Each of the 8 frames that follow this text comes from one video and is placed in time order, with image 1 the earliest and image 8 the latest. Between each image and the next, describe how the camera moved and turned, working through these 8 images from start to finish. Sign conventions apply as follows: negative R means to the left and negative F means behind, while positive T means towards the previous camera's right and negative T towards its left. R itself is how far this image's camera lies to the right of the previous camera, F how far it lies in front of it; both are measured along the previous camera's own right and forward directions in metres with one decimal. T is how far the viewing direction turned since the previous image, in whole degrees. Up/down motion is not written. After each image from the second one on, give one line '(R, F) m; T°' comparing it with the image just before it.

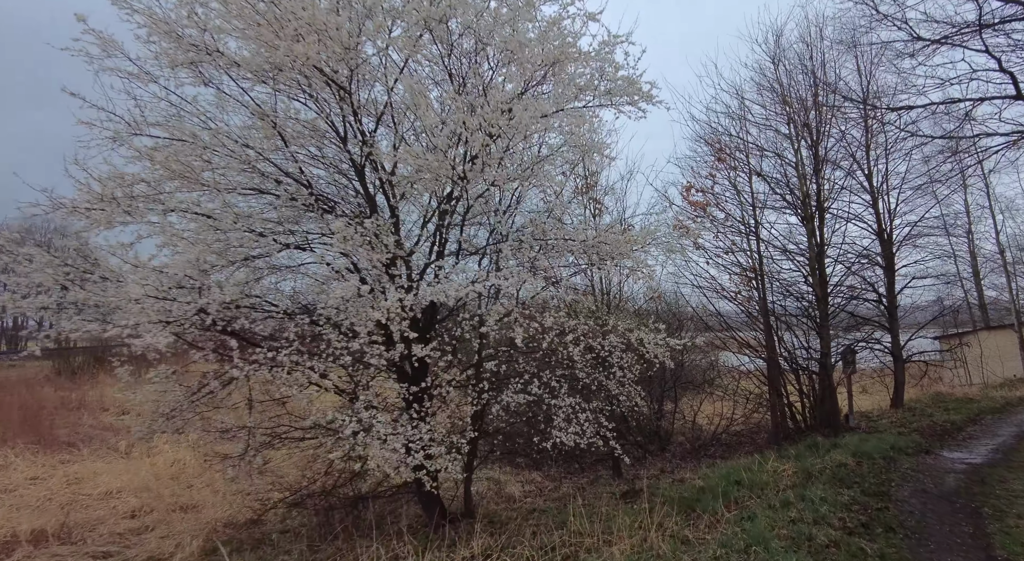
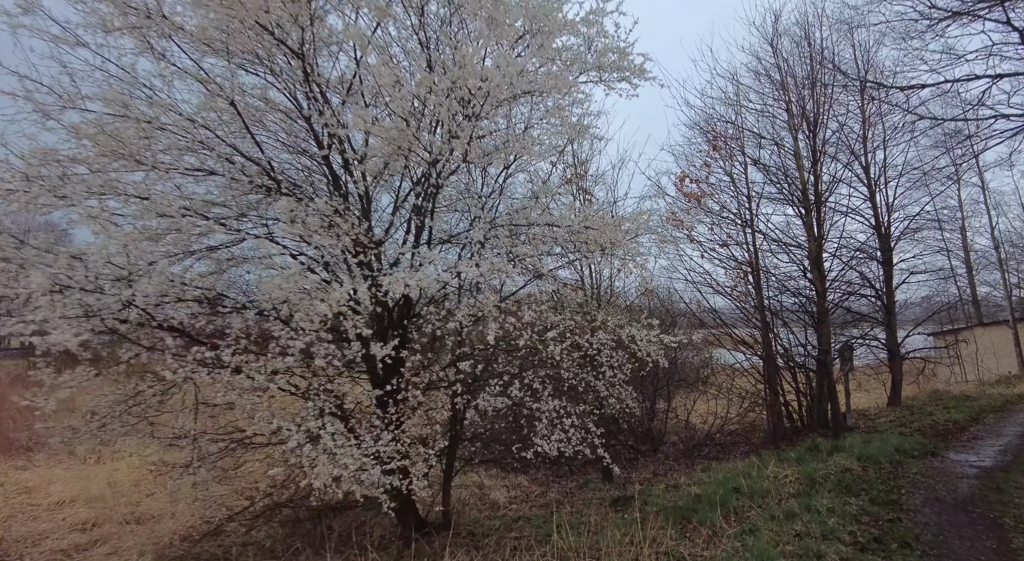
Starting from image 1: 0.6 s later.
(+0.1, +0.6) m; +1°
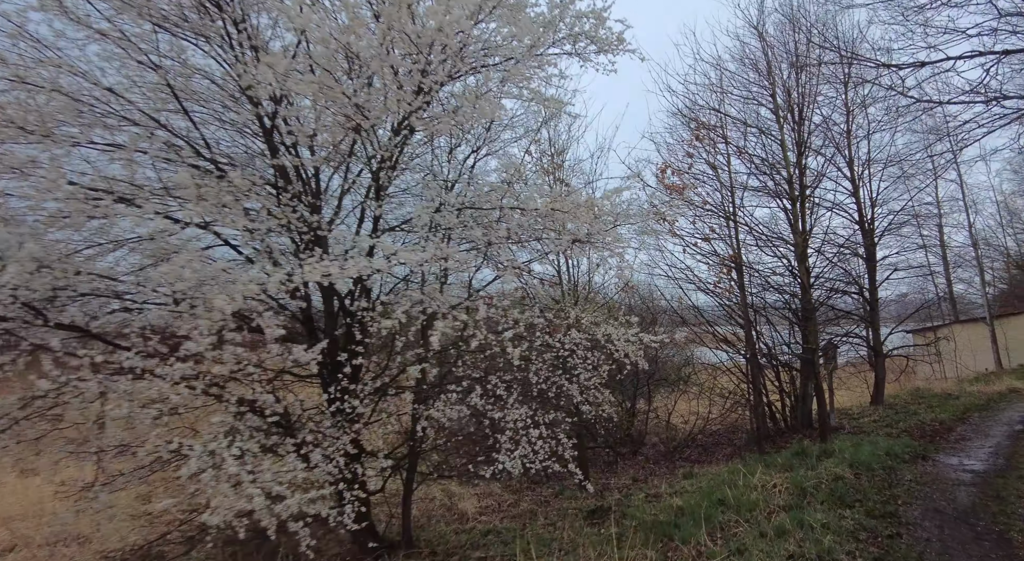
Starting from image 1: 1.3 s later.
(+0.2, +0.6) m; +2°
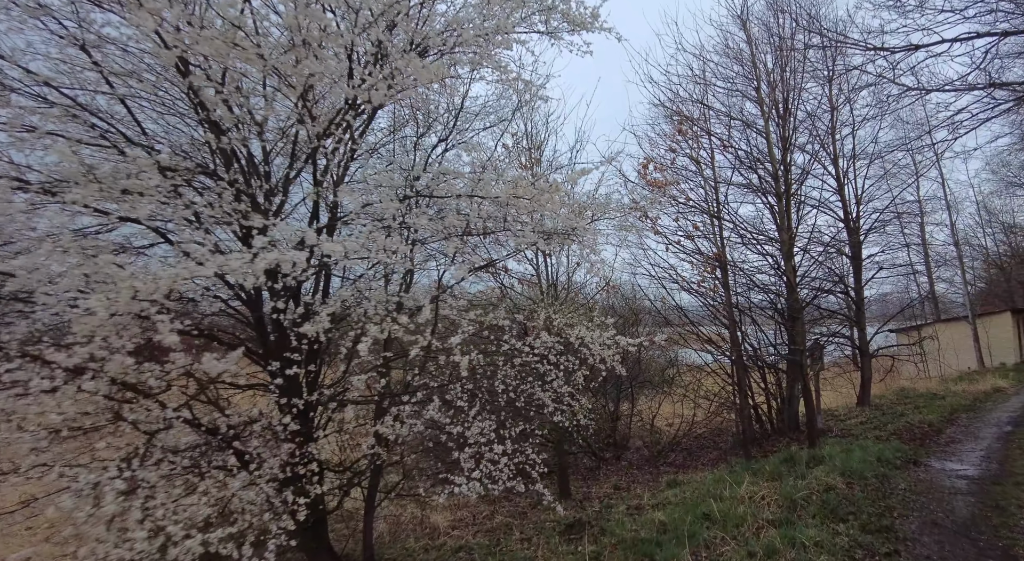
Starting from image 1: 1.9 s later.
(+0.2, +0.5) m; +1°
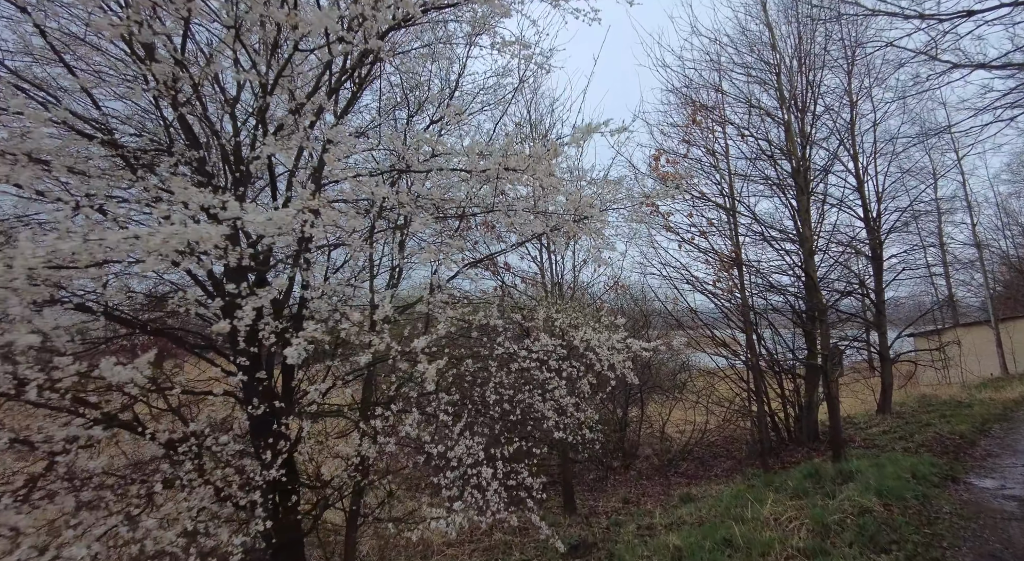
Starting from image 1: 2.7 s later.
(+0.1, +0.6) m; -1°
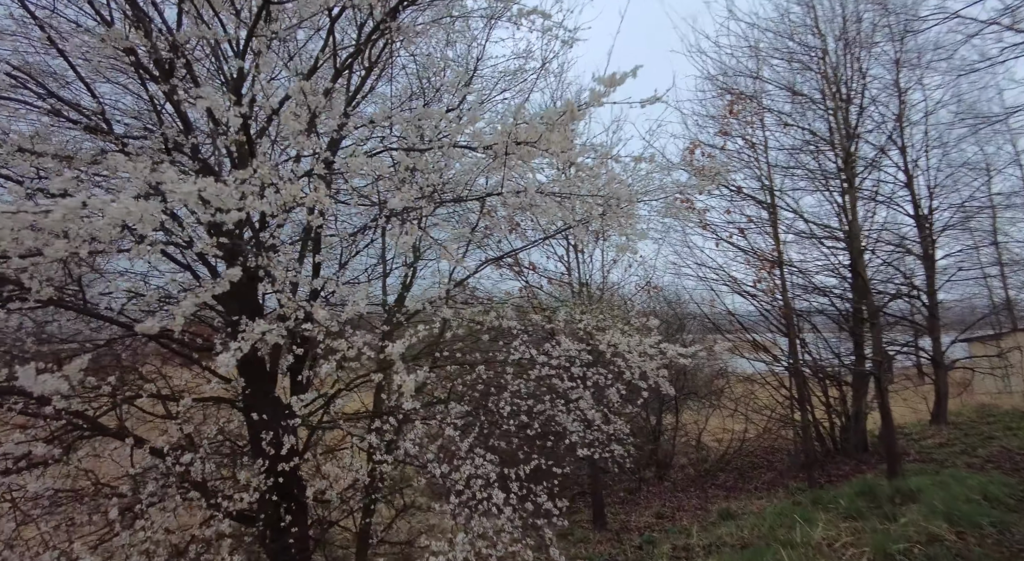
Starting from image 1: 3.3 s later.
(+0.1, +0.4) m; -3°
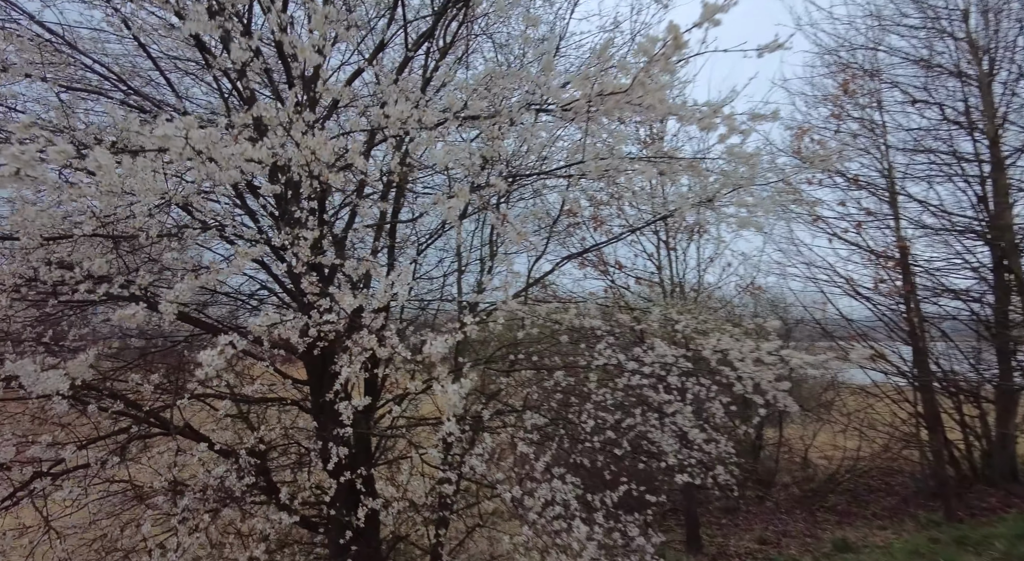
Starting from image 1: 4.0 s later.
(0.0, +0.5) m; -8°
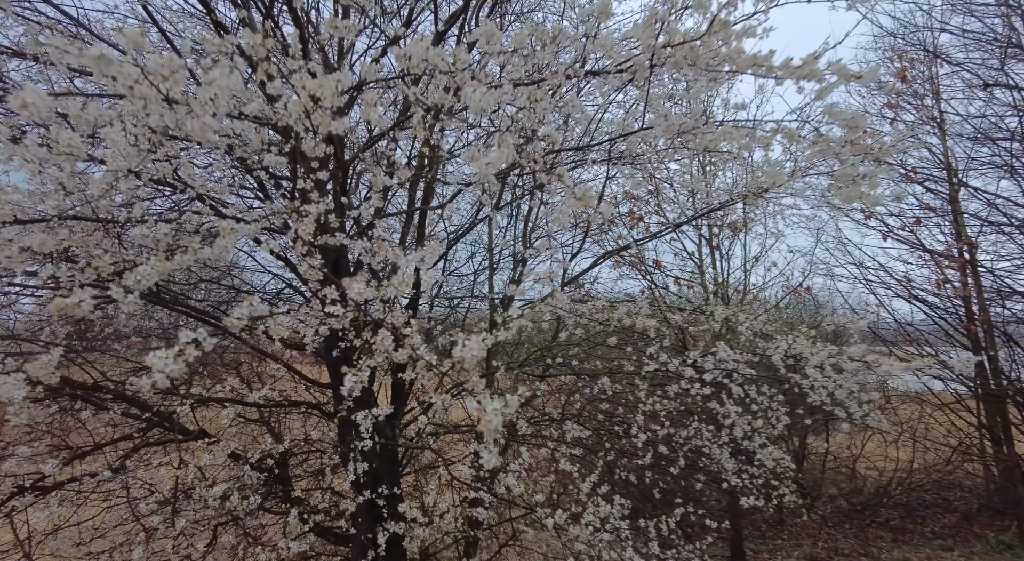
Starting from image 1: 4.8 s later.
(0.0, +0.3) m; -3°
